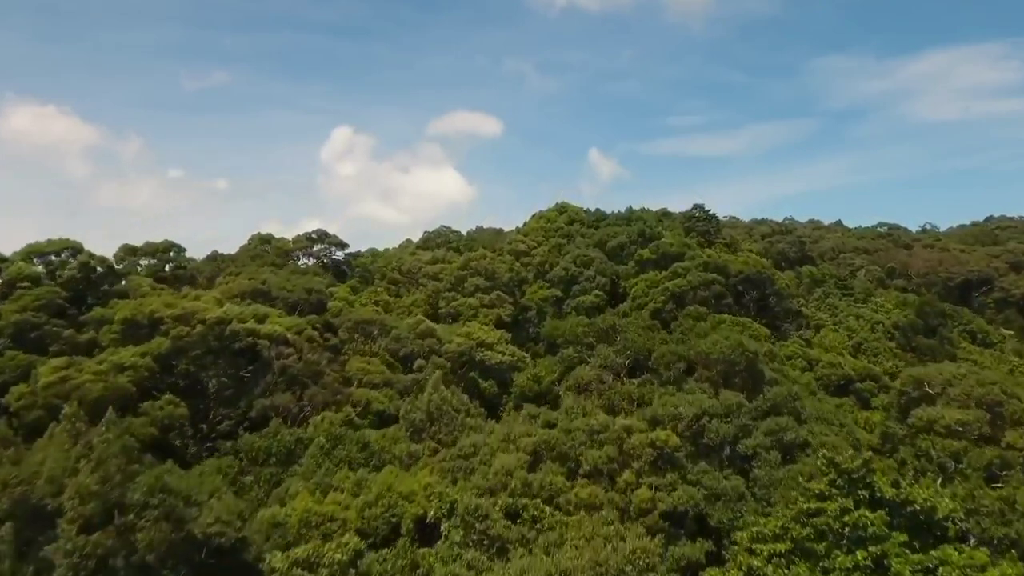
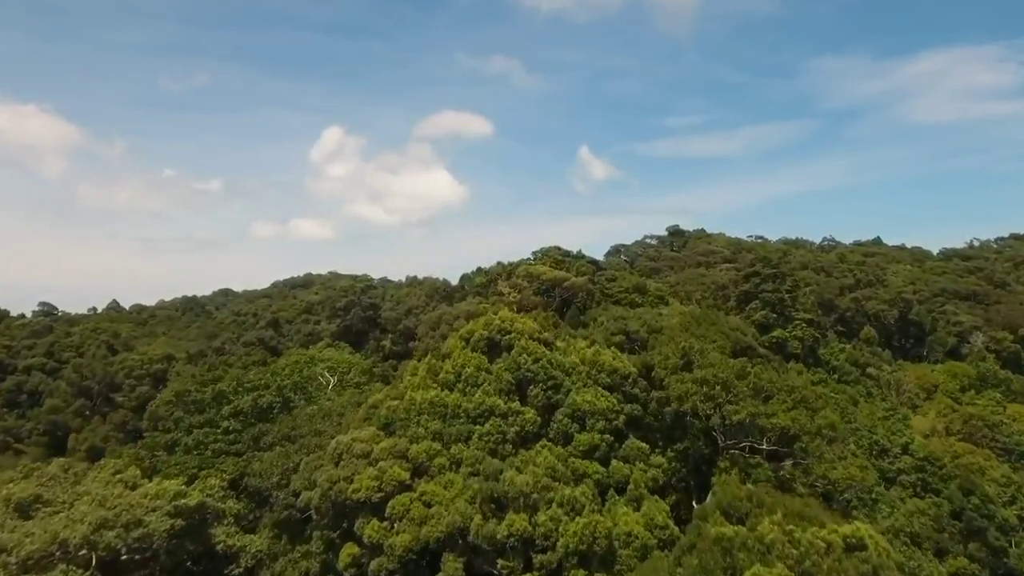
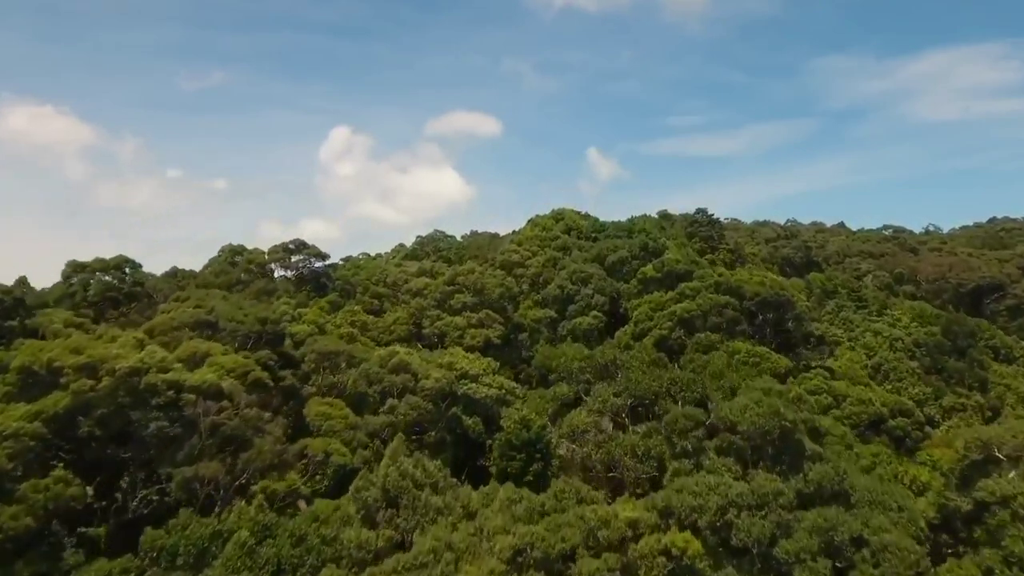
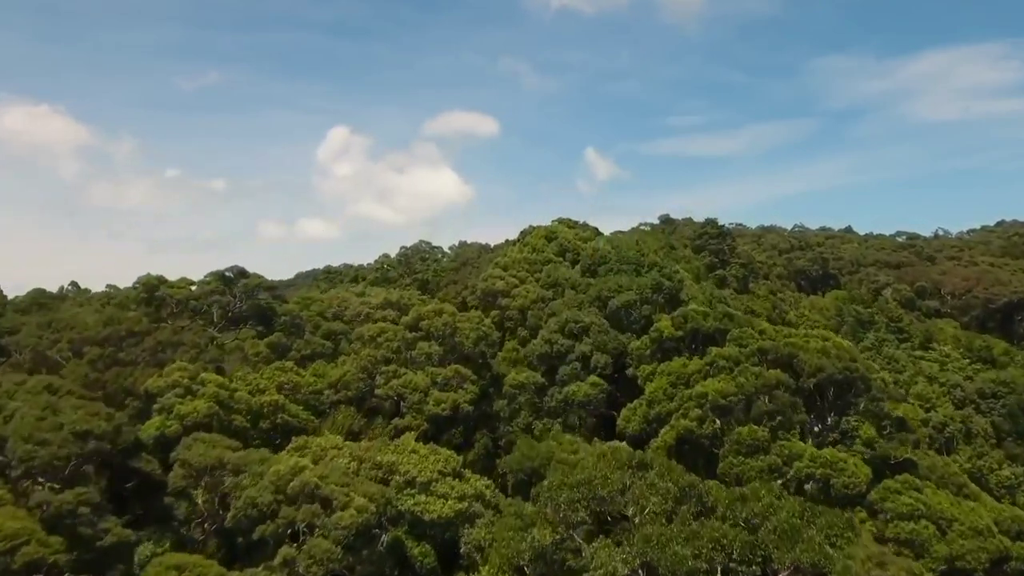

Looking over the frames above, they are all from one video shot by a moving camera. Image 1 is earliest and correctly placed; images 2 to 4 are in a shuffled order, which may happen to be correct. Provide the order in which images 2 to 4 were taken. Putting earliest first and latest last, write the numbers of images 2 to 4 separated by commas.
3, 4, 2
